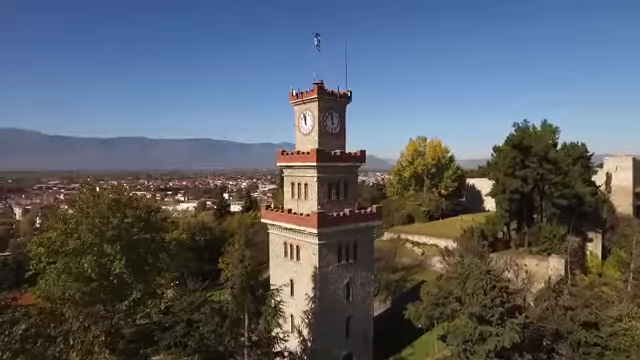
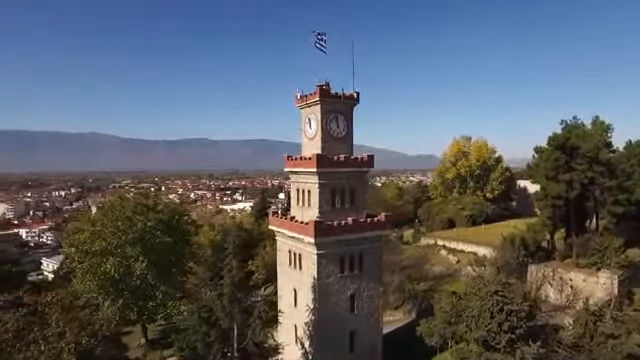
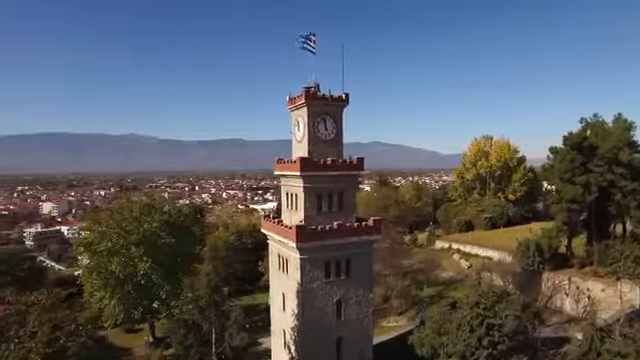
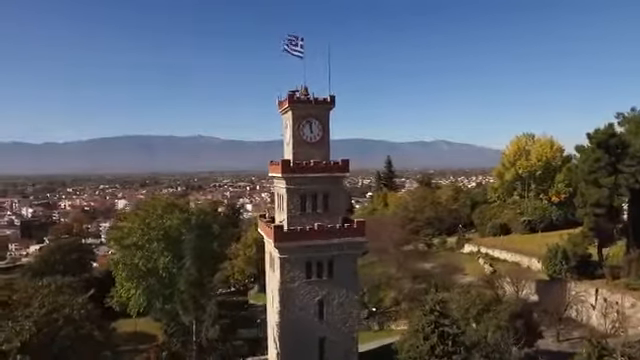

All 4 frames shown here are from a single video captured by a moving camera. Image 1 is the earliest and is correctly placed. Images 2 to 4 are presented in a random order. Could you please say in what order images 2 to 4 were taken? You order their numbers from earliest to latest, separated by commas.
2, 3, 4
